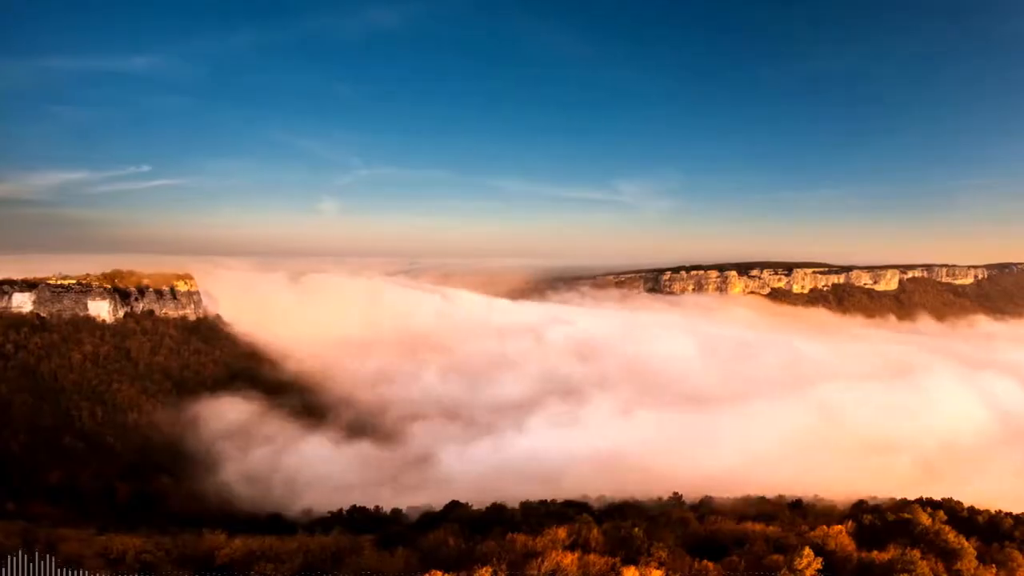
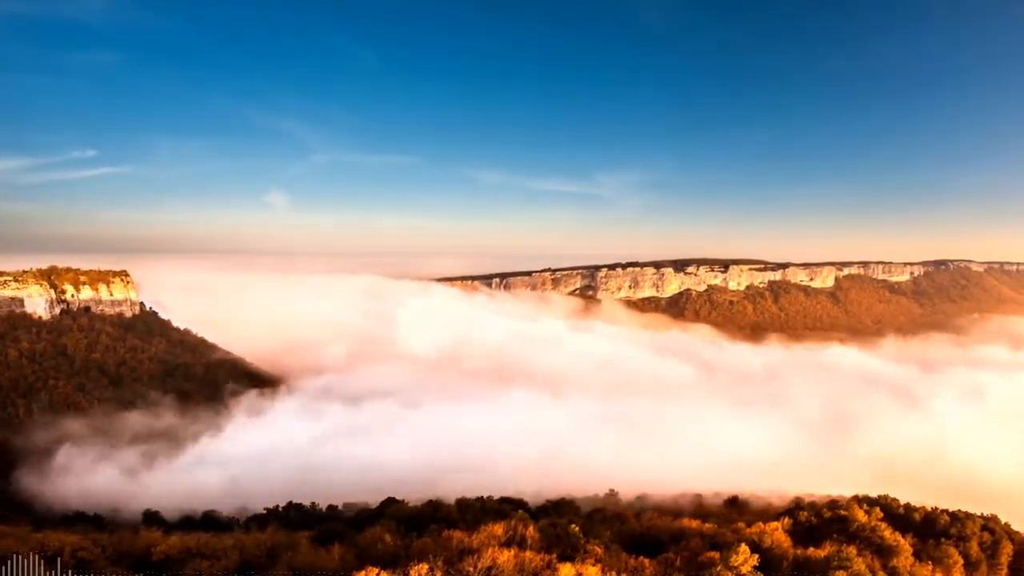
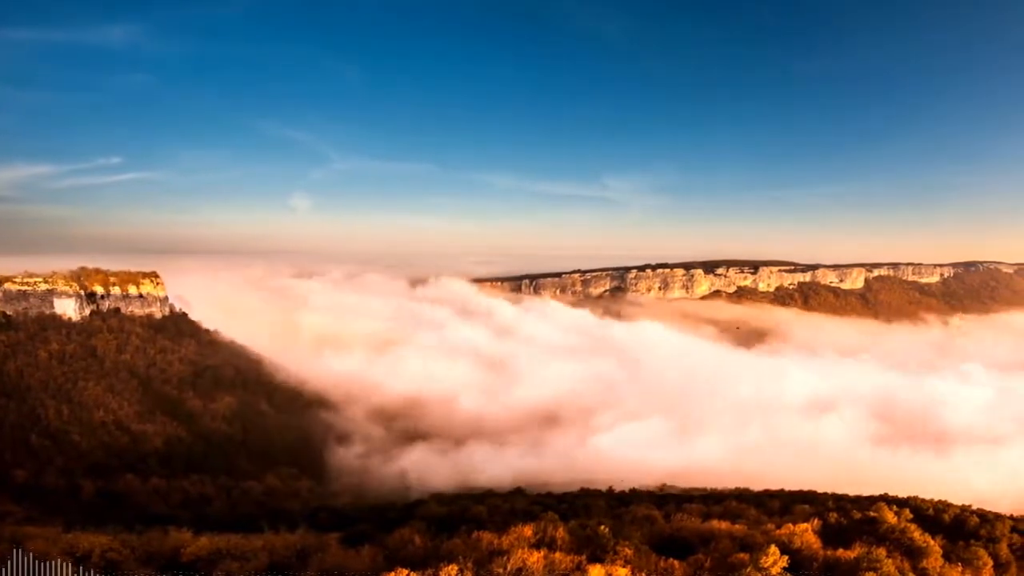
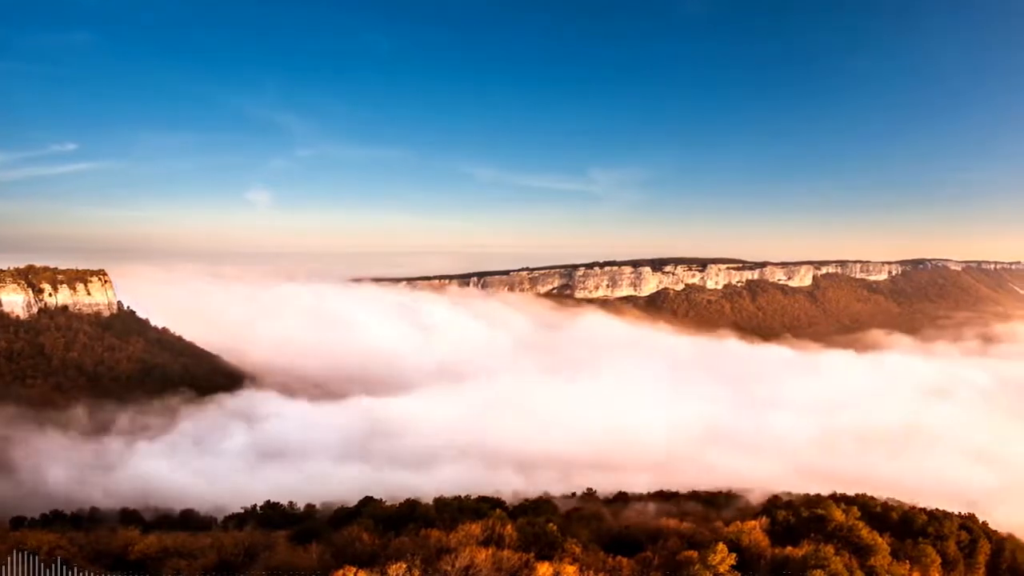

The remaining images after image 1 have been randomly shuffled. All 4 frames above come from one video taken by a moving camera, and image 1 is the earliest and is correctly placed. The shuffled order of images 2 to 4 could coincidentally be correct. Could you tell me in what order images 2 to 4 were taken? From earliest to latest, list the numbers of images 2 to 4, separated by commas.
3, 2, 4
